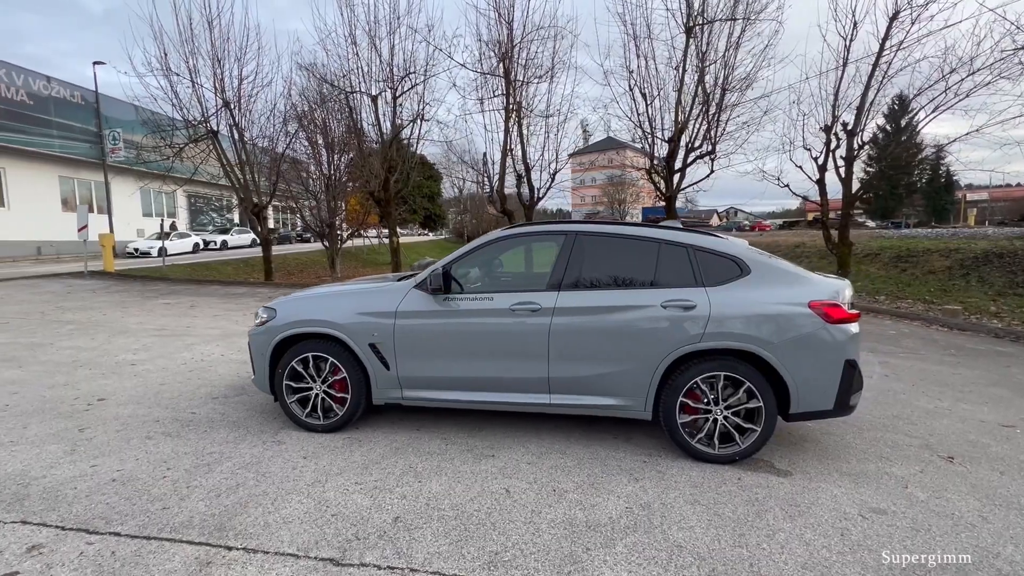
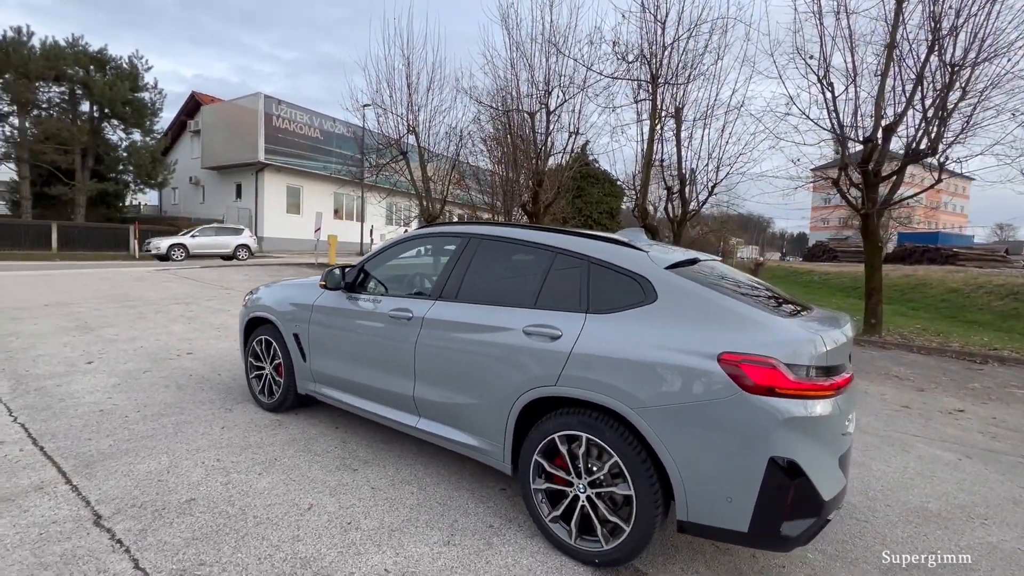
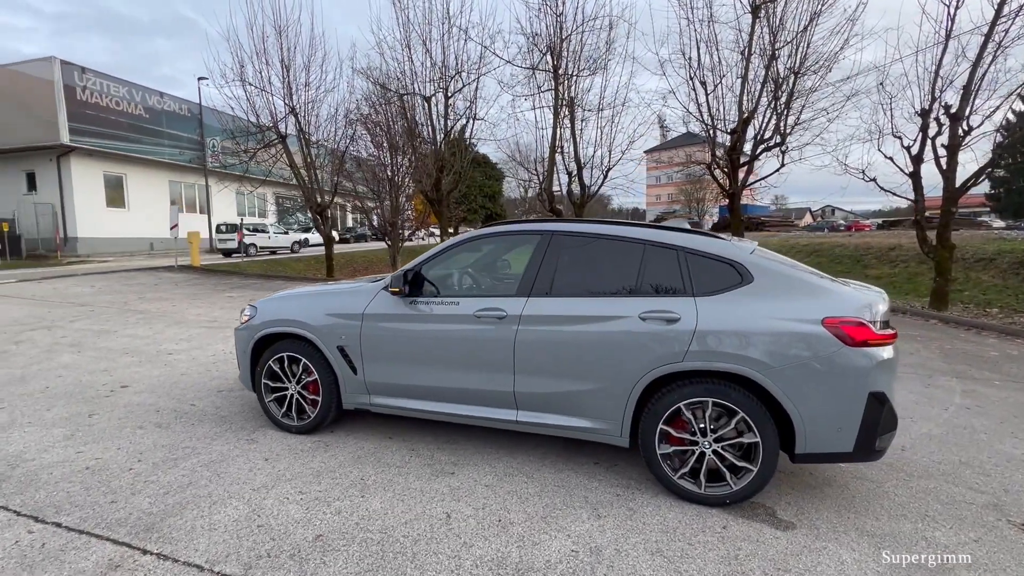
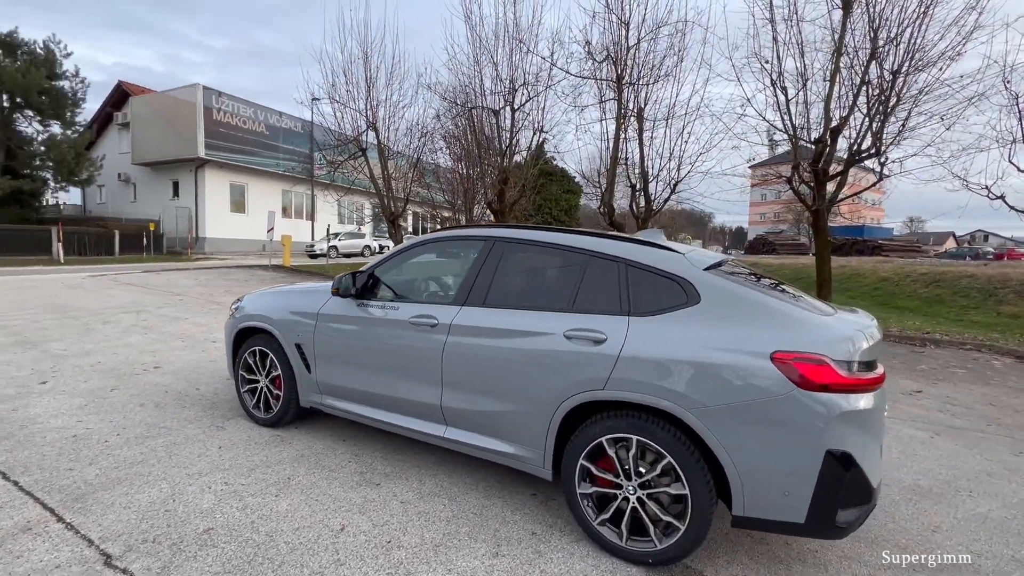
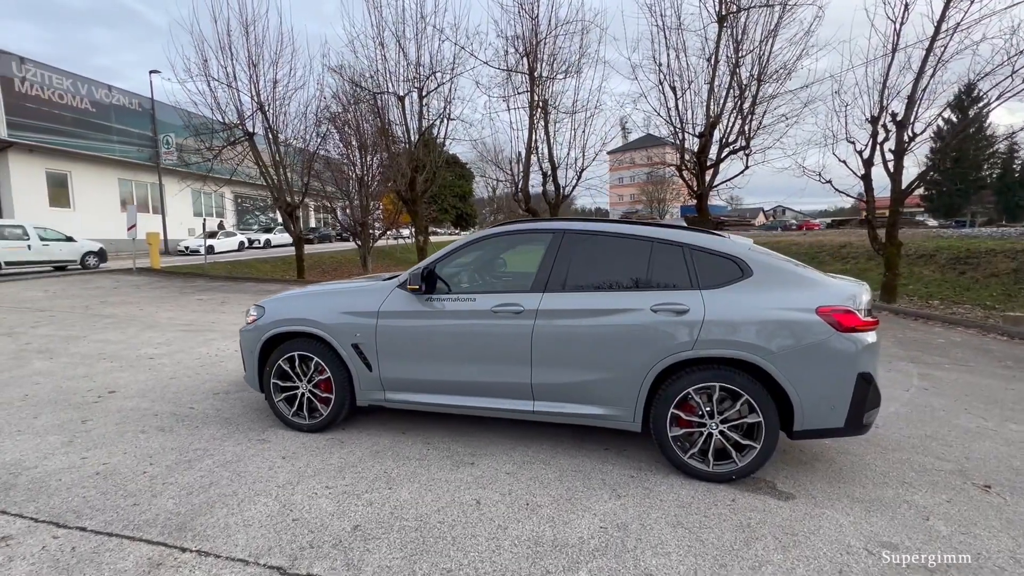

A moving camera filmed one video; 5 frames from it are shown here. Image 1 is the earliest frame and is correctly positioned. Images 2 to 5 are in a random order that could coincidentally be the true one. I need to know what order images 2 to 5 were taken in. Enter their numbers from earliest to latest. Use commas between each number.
5, 3, 4, 2
